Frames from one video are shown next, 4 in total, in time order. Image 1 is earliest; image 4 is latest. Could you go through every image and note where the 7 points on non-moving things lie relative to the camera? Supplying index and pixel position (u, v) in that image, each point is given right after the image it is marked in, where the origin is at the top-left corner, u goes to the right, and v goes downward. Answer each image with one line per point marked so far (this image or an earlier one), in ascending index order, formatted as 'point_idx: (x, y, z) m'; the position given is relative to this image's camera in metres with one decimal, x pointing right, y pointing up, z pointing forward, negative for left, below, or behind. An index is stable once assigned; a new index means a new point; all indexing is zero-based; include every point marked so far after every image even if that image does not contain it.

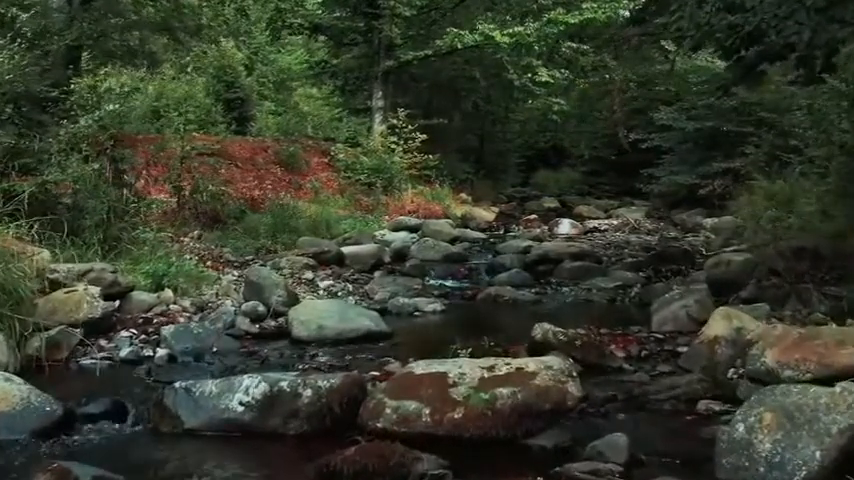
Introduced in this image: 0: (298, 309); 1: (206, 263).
0: (-1.1, -0.6, +7.3) m
1: (-2.6, -0.3, +10.1) m
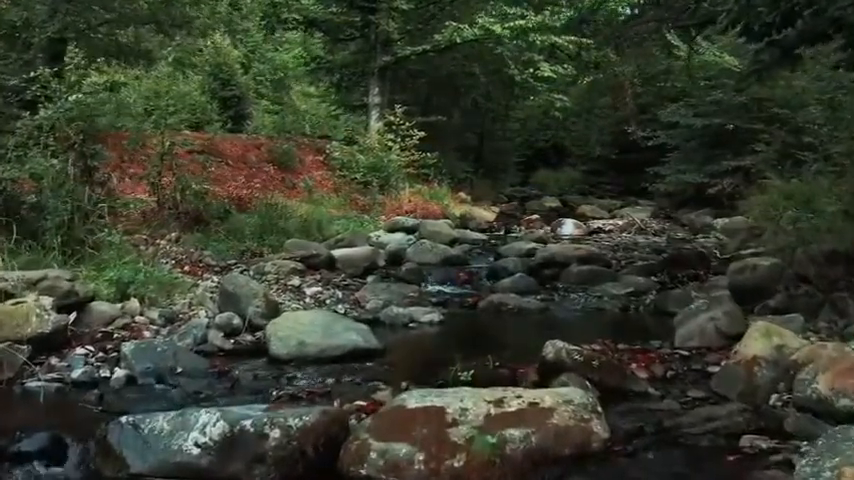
0: (-1.1, -0.6, +6.5) m
1: (-2.7, -0.3, +9.3) m
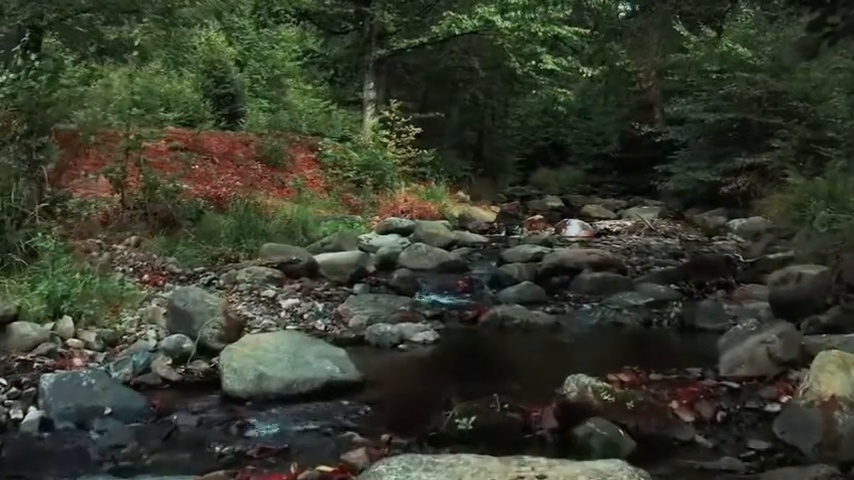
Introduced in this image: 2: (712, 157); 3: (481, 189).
0: (-1.2, -0.7, +5.3) m
1: (-2.7, -0.4, +8.1) m
2: (+5.7, +1.7, +16.7) m
3: (+1.2, +1.1, +18.4) m
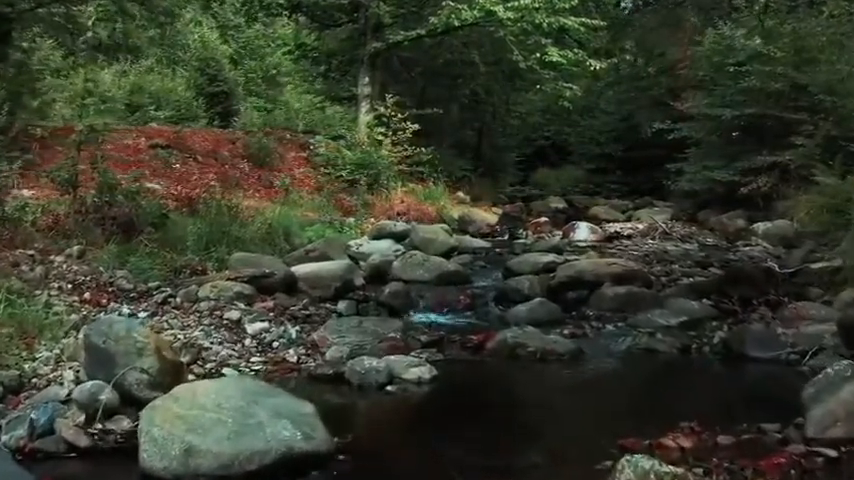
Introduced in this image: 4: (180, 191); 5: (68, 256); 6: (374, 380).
0: (-1.2, -0.7, +3.9) m
1: (-2.8, -0.5, +6.7) m
2: (+5.6, +1.6, +15.4) m
3: (+1.1, +1.0, +17.0) m
4: (-3.2, +0.7, +10.7) m
5: (-3.2, -0.1, +7.7) m
6: (-0.3, -0.9, +5.4) m
